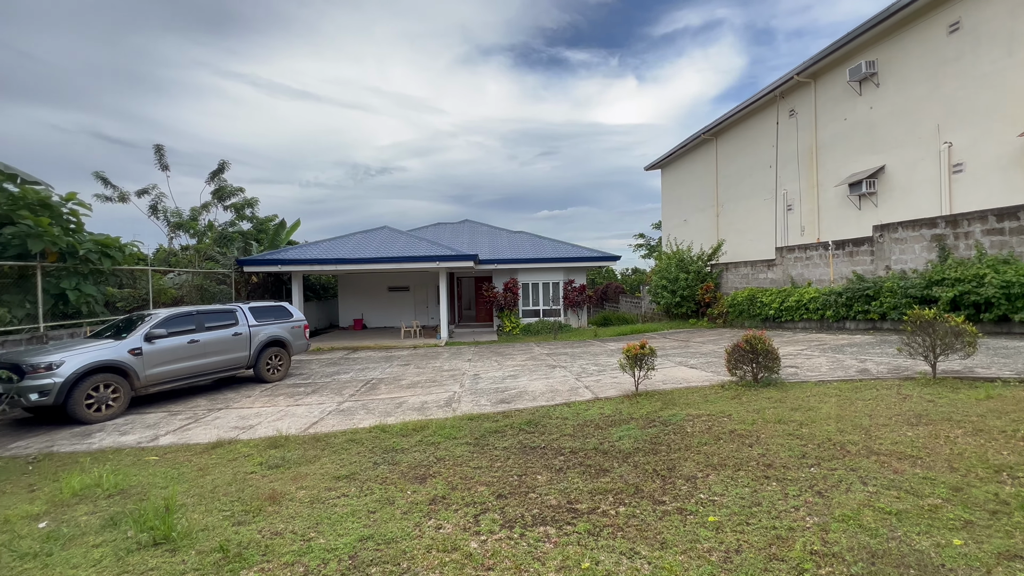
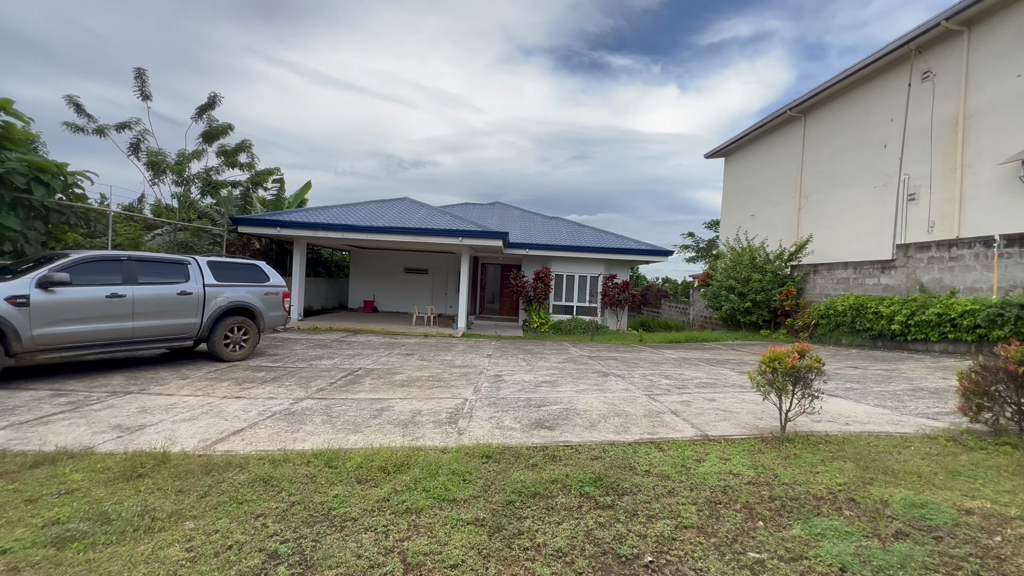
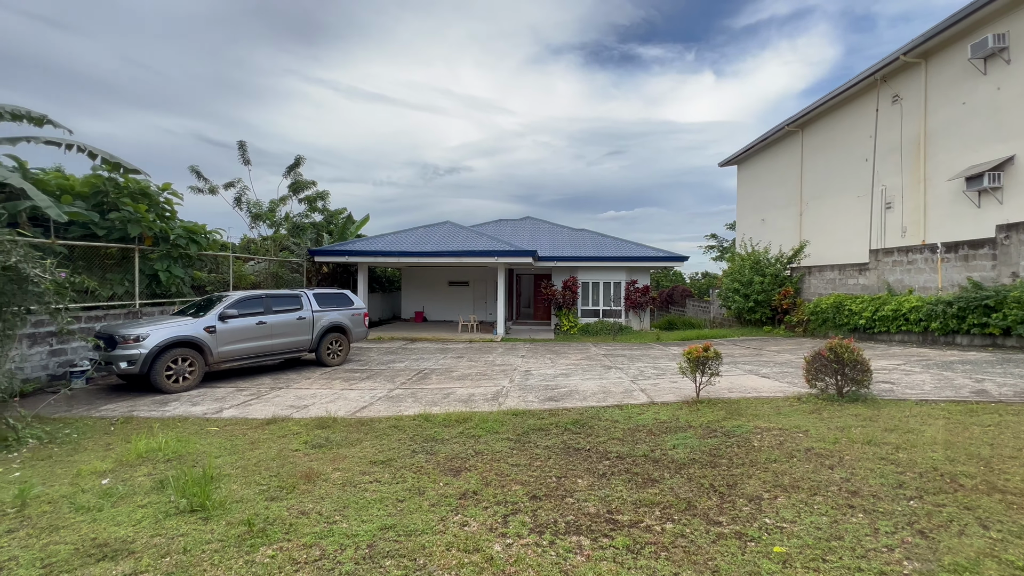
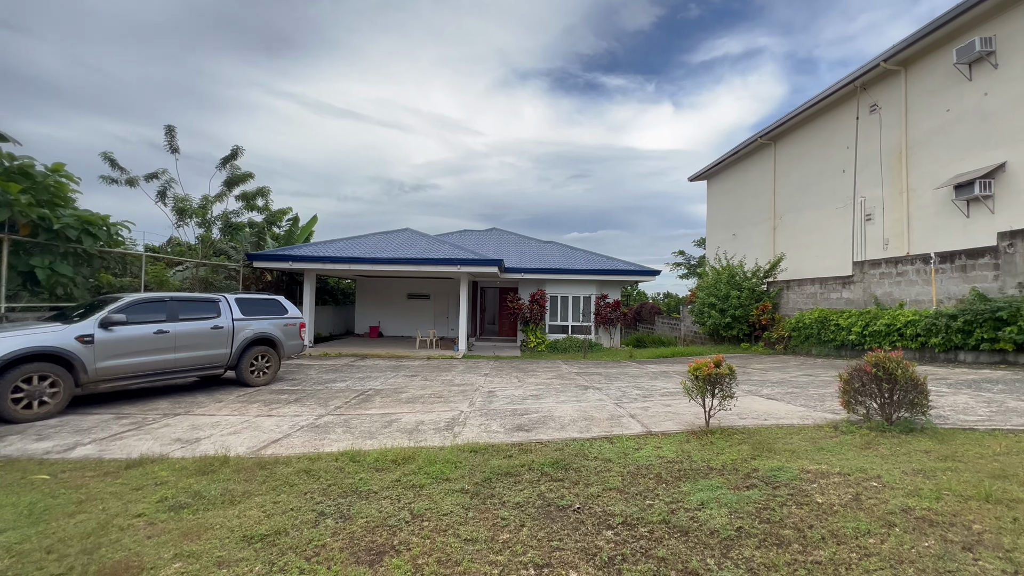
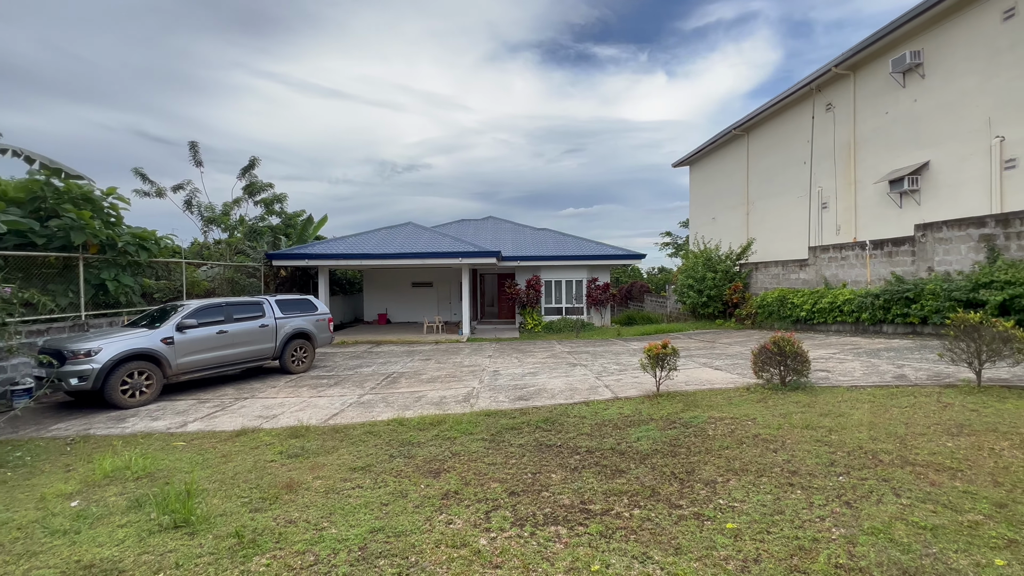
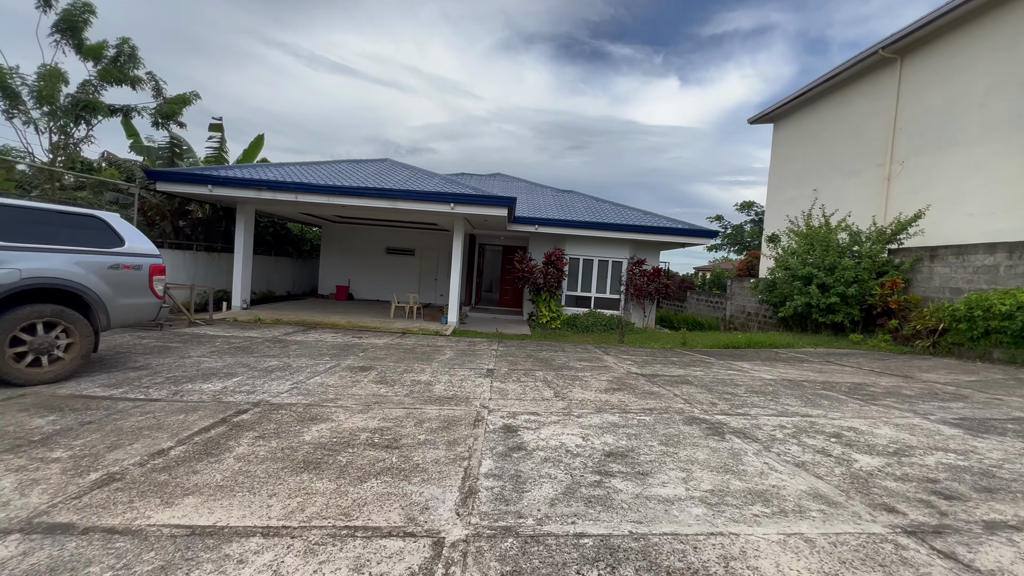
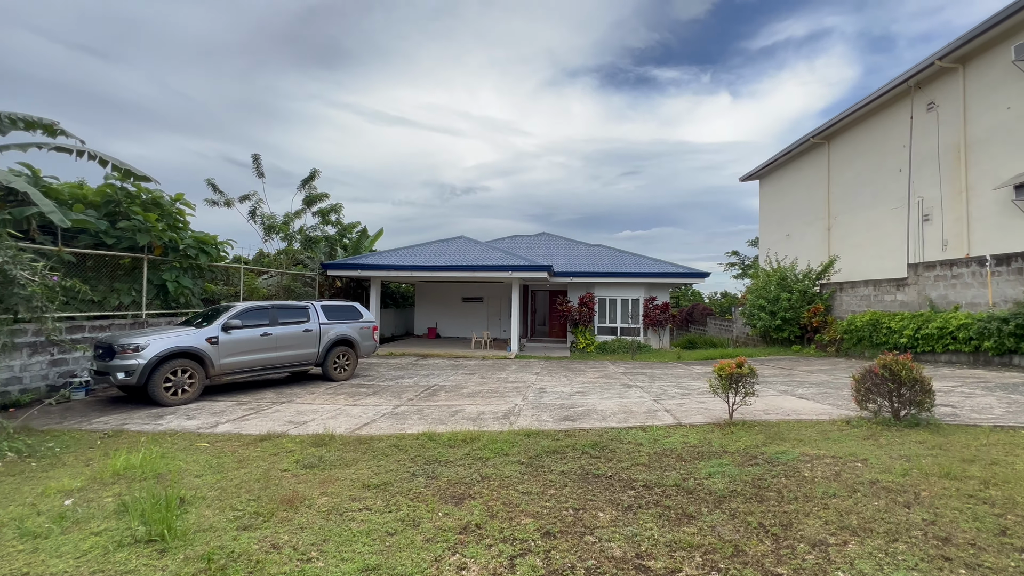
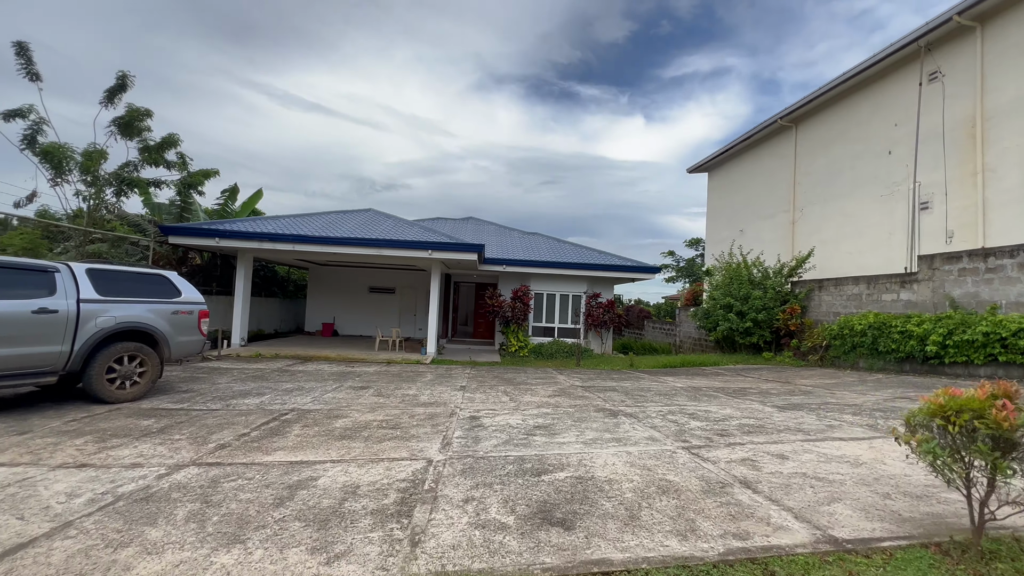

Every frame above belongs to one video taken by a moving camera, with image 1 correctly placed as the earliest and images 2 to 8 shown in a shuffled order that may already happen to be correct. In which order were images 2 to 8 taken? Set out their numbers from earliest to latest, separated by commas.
5, 3, 7, 4, 2, 8, 6
